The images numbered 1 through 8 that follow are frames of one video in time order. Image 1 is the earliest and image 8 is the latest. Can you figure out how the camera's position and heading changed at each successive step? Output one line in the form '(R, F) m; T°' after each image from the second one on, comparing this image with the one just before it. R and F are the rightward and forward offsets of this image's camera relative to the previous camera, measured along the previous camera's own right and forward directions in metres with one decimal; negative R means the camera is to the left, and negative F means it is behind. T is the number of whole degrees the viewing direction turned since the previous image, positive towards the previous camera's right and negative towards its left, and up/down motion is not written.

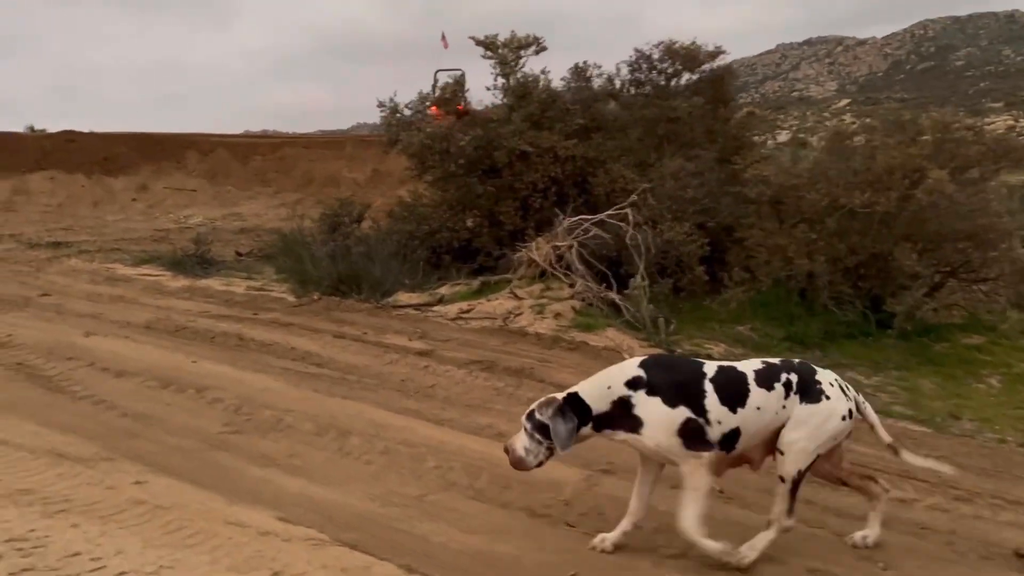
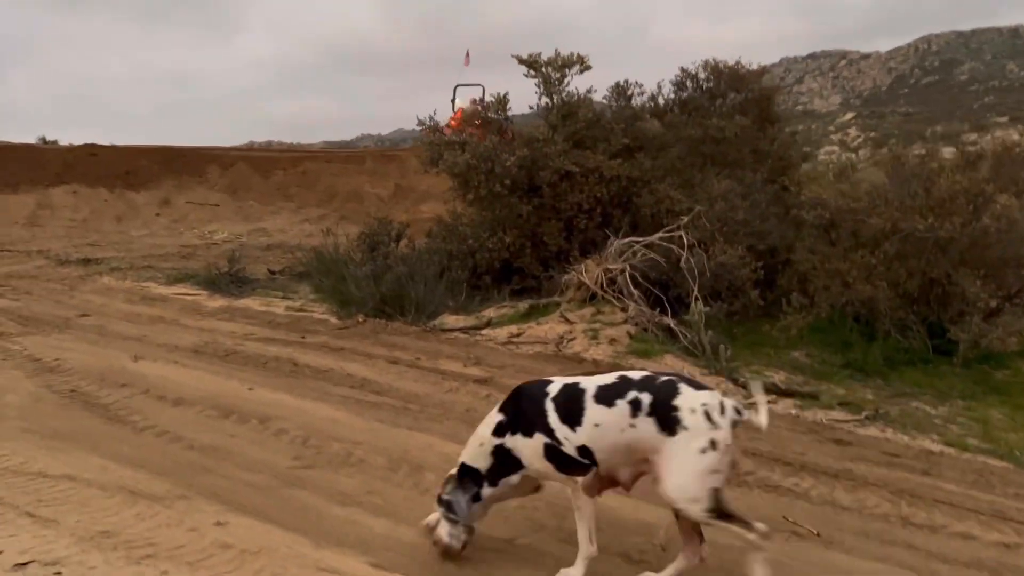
(-0.5, +0.2) m; 0°
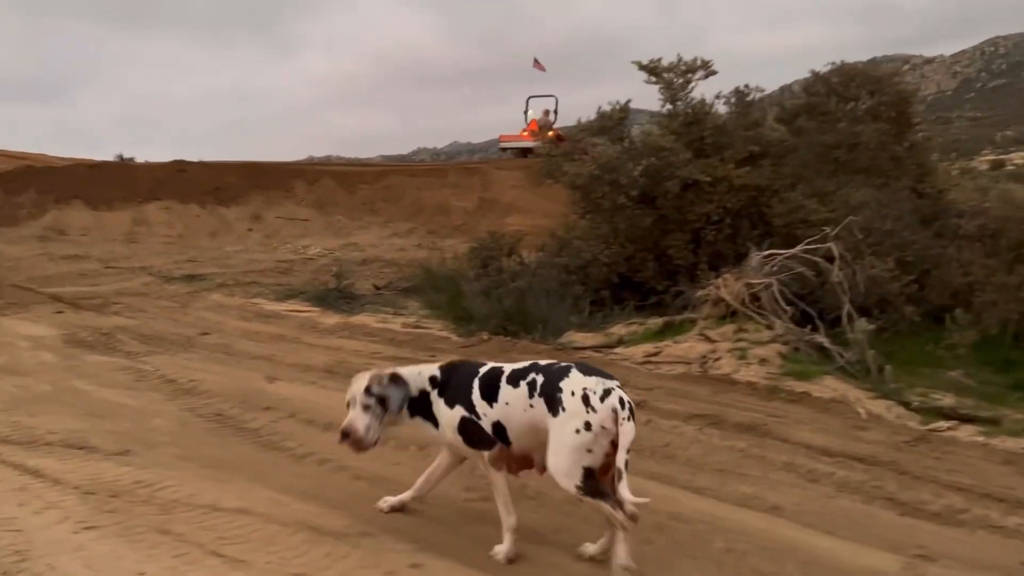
(-0.8, +0.4) m; -4°
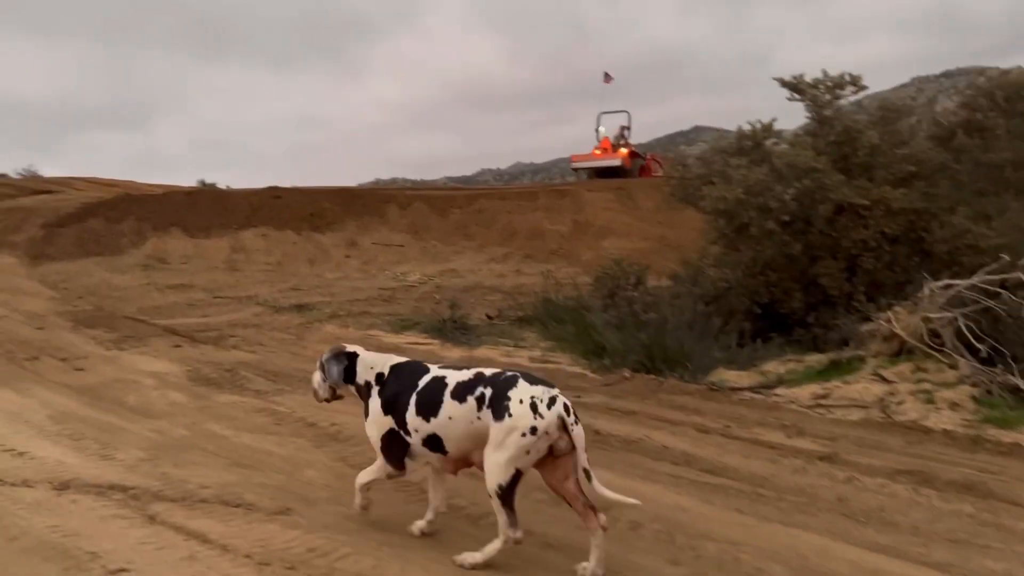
(-0.8, +0.5) m; -4°
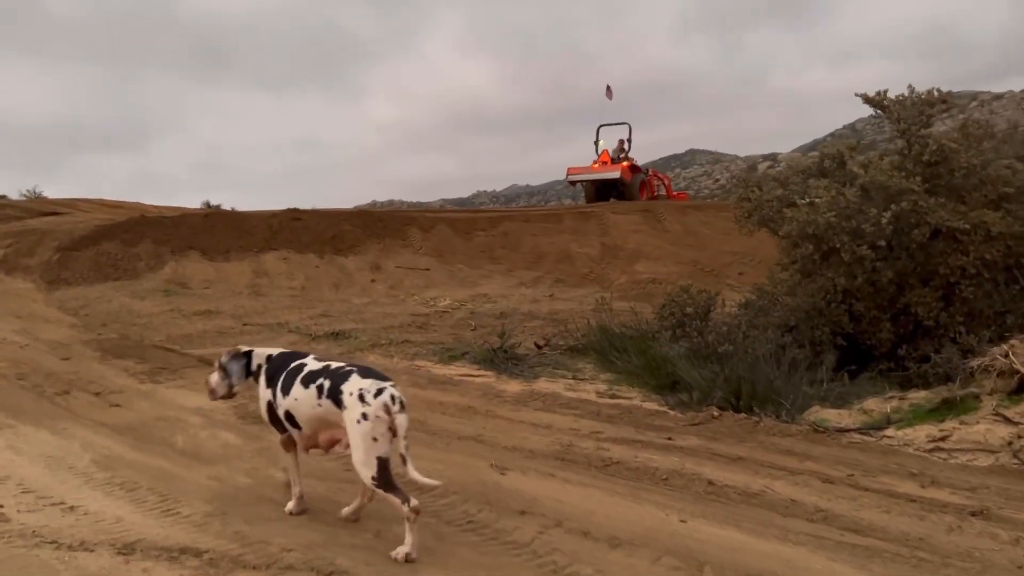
(-0.7, +0.7) m; 0°
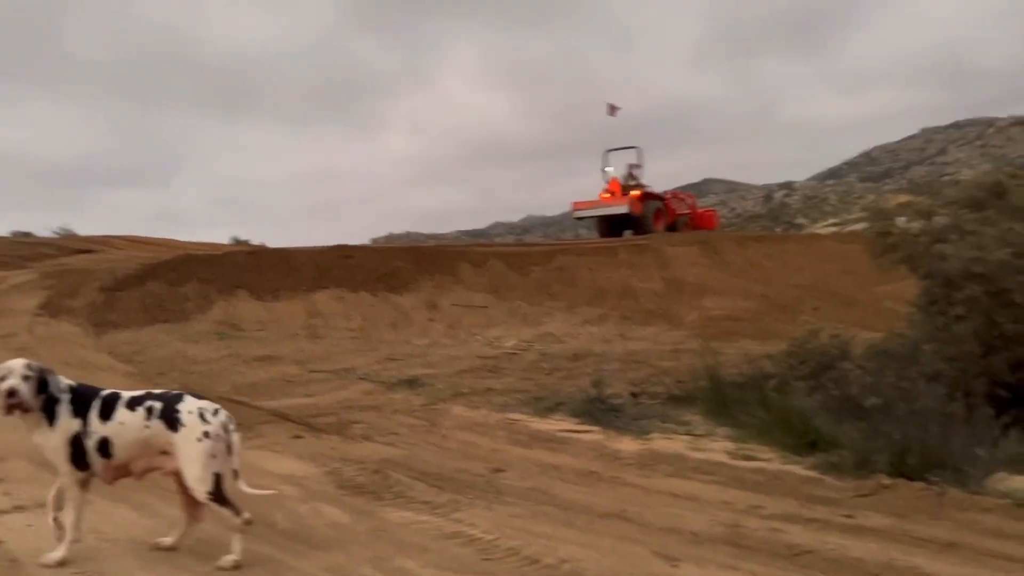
(-0.9, +0.9) m; -1°
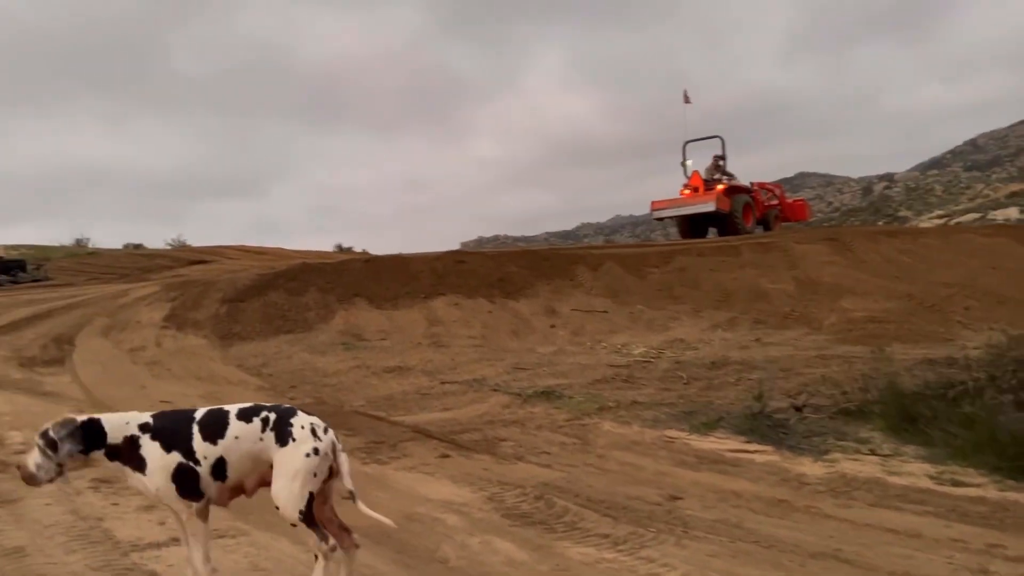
(-0.7, +0.6) m; -6°
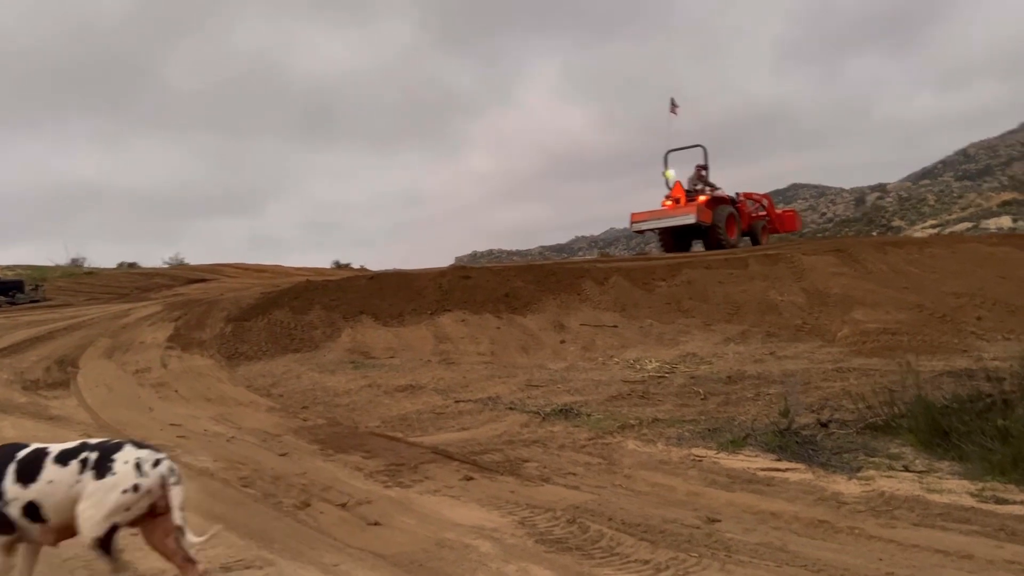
(-0.3, +0.2) m; 0°
